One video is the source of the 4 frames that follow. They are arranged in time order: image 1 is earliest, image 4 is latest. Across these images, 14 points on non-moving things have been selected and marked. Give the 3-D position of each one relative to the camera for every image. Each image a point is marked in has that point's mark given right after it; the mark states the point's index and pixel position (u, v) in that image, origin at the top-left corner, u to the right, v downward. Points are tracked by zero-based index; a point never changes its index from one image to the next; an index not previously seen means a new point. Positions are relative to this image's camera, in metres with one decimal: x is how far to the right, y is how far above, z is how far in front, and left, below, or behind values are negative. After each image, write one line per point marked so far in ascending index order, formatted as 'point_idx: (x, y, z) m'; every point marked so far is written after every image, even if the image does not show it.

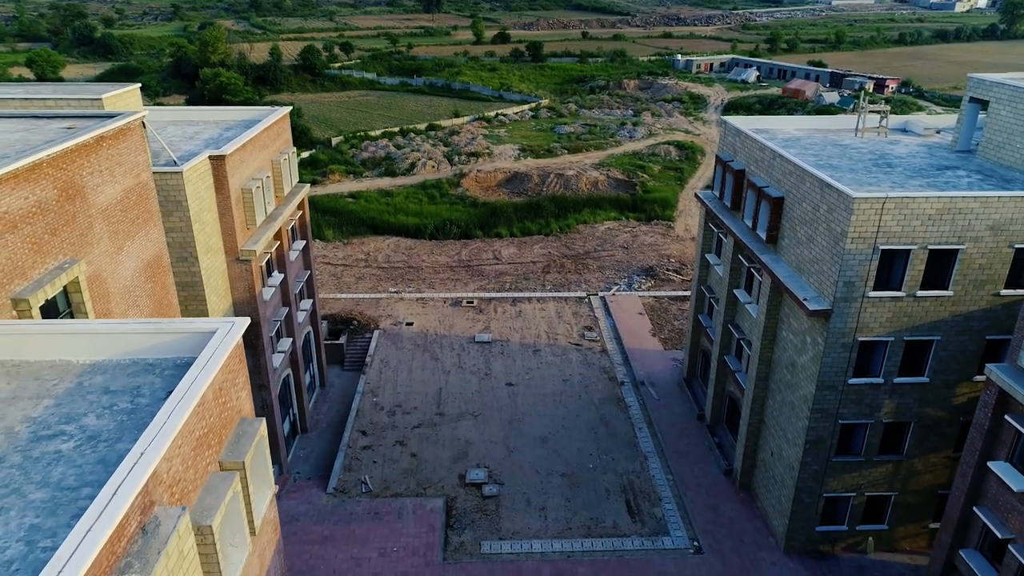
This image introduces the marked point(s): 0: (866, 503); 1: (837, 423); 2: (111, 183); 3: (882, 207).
0: (+8.9, -5.4, +18.1) m
1: (+7.7, -3.2, +17.0) m
2: (-7.0, +1.8, +12.5) m
3: (+7.6, +1.7, +14.8) m
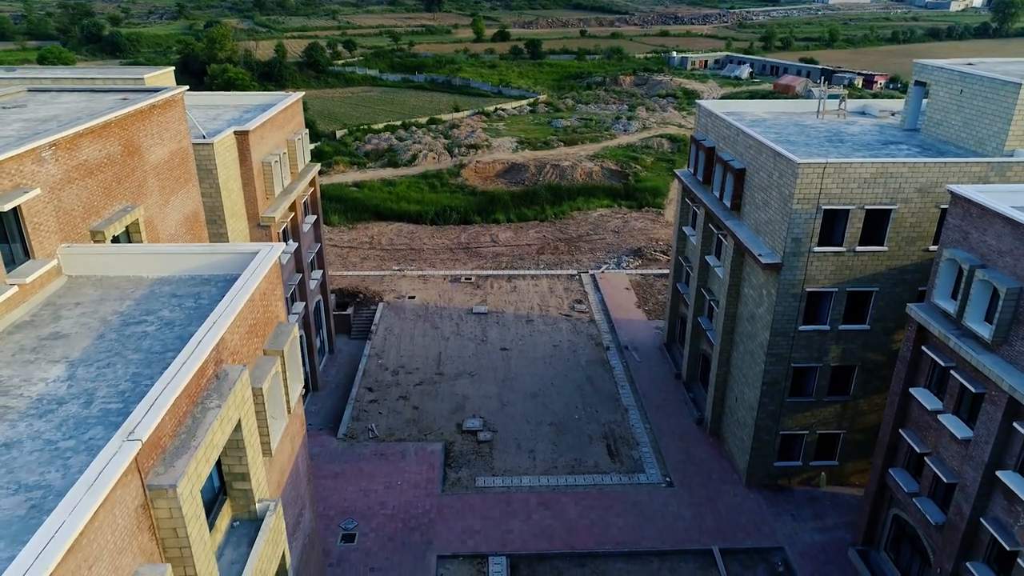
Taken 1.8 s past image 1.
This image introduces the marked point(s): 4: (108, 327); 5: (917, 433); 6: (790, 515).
0: (+8.7, -4.3, +20.3) m
1: (+7.5, -2.1, +19.2) m
2: (-7.3, +3.0, +14.8) m
3: (+7.4, +2.8, +17.0) m
4: (-5.5, -0.5, +9.8) m
5: (+9.1, -3.3, +16.1) m
6: (+7.7, -6.3, +19.7) m
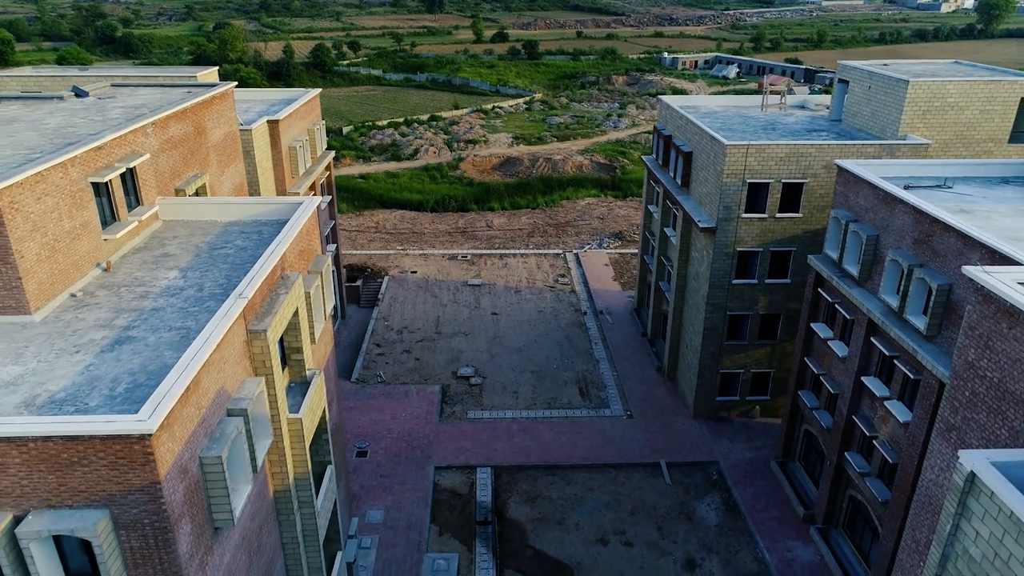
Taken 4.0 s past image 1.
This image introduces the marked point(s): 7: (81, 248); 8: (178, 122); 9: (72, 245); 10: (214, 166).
0: (+8.2, -3.1, +24.4) m
1: (+7.0, -0.8, +23.3) m
2: (-7.8, +4.2, +18.9) m
3: (+6.9, +4.0, +21.1) m
4: (-6.1, +0.7, +13.9) m
5: (+8.6, -2.0, +20.1) m
6: (+7.2, -5.0, +23.8) m
7: (-7.5, +0.7, +12.4) m
8: (-7.7, +3.8, +16.5) m
9: (-7.5, +0.7, +12.2) m
10: (-7.7, +3.2, +18.6) m
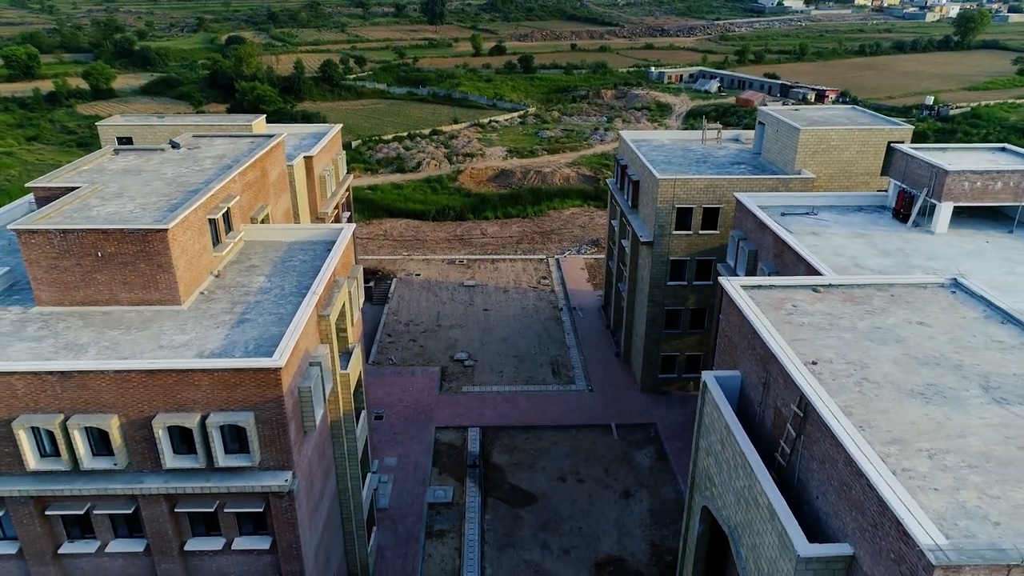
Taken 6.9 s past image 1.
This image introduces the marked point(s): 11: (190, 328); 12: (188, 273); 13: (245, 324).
0: (+7.5, -3.1, +30.9) m
1: (+6.3, -0.8, +29.8) m
2: (-8.4, +4.2, +25.4) m
3: (+6.2, +4.0, +27.6) m
4: (-6.7, +0.7, +20.5) m
5: (+7.9, -2.0, +26.6) m
6: (+6.5, -5.0, +30.3) m
7: (-8.2, +0.7, +18.9) m
8: (-8.4, +3.8, +23.0) m
9: (-8.2, +0.7, +18.7) m
10: (-8.4, +3.2, +25.1) m
11: (-7.5, -1.0, +16.7) m
12: (-8.2, +0.4, +18.0) m
13: (-6.3, -0.9, +16.9) m
